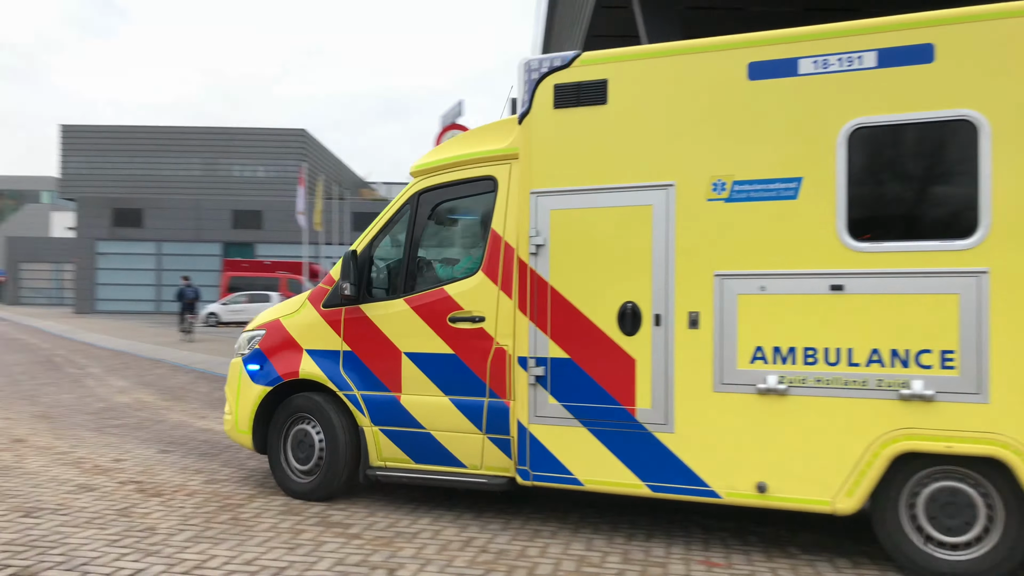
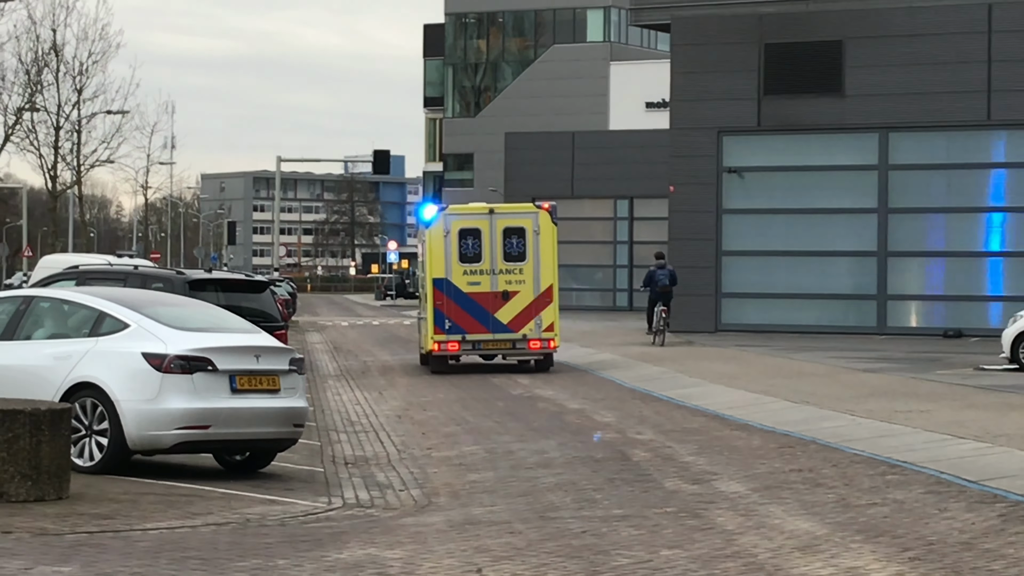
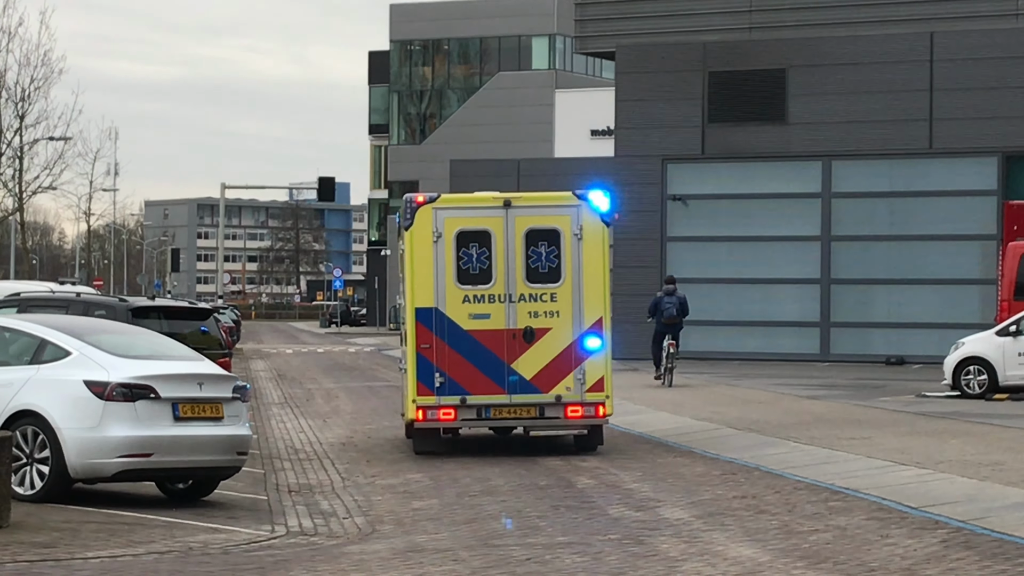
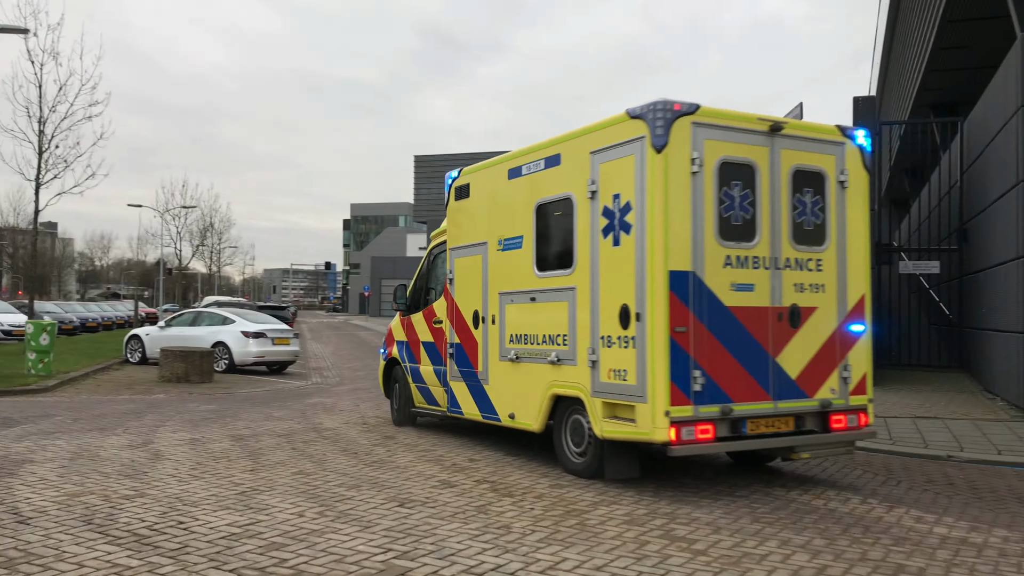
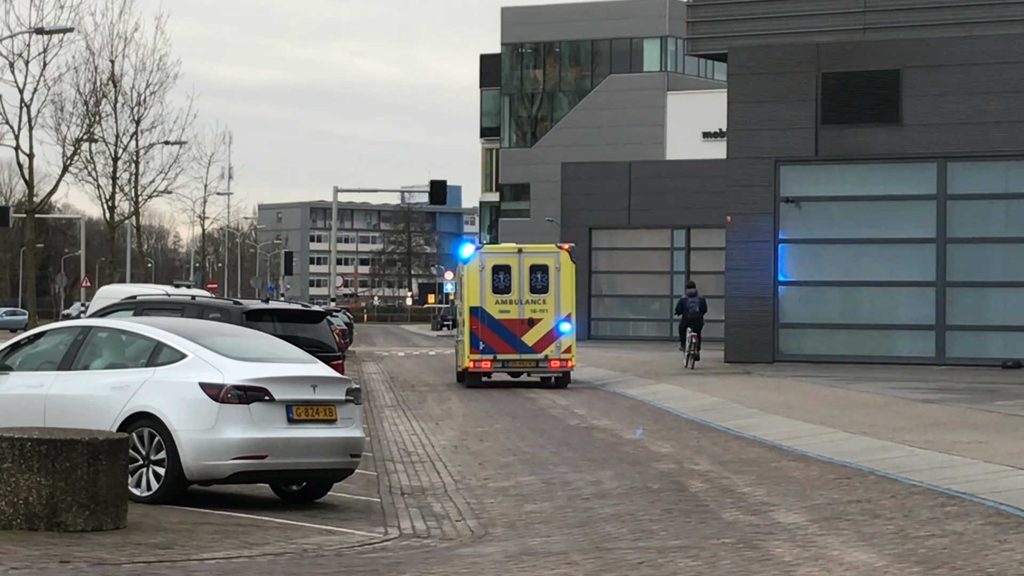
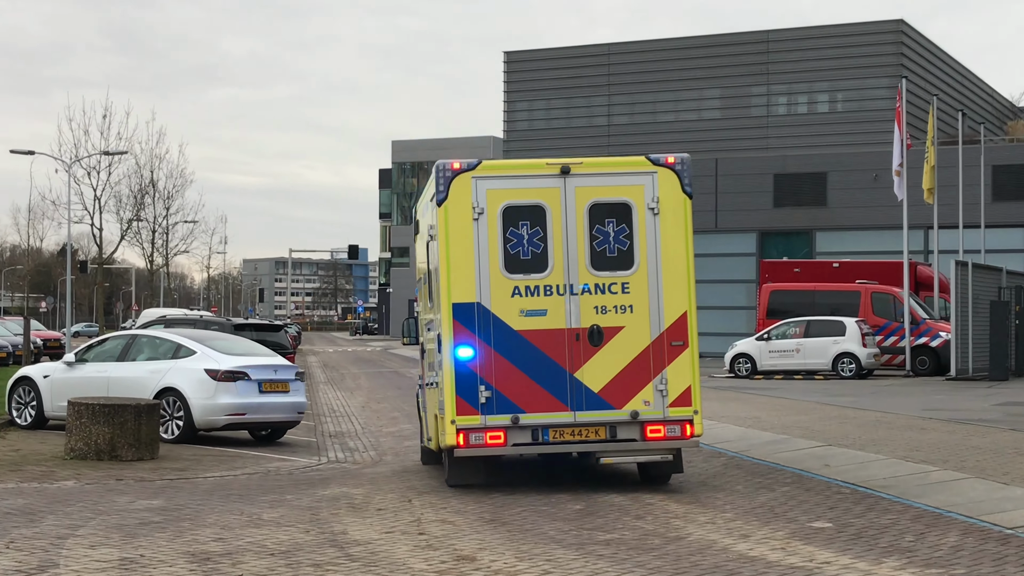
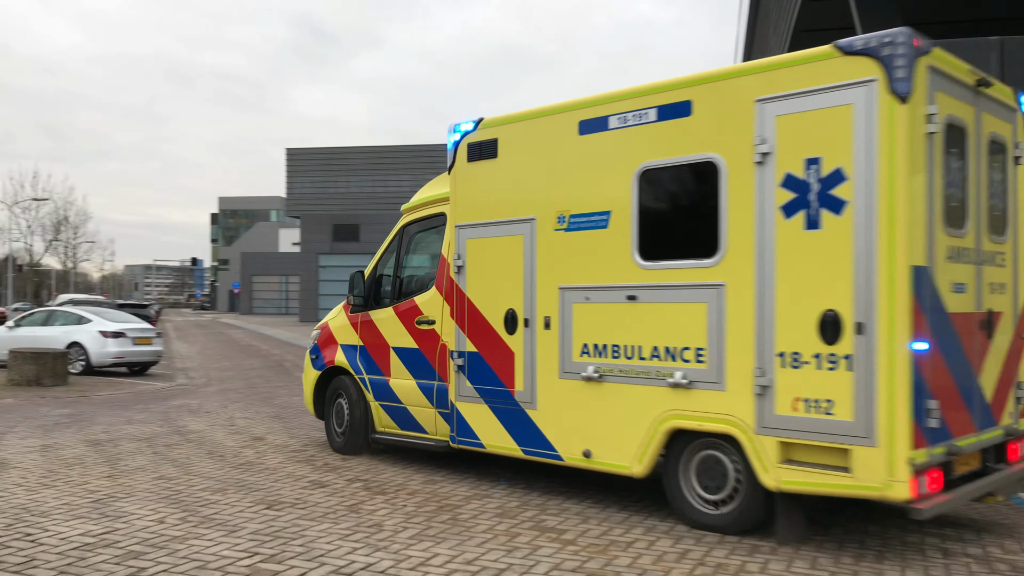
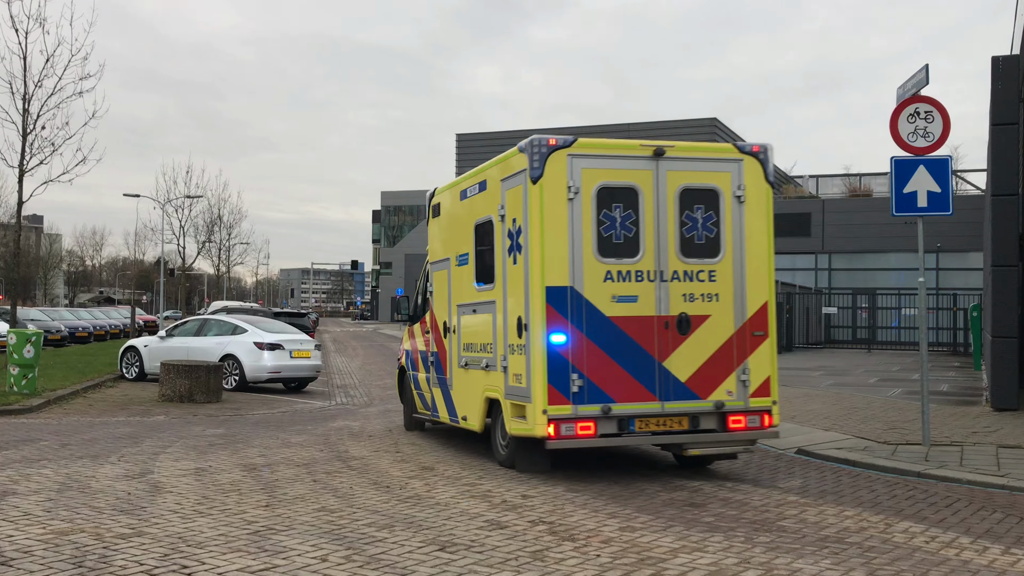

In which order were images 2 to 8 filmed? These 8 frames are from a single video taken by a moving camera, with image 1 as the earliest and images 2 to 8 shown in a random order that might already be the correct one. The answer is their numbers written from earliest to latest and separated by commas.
7, 4, 8, 6, 3, 2, 5
